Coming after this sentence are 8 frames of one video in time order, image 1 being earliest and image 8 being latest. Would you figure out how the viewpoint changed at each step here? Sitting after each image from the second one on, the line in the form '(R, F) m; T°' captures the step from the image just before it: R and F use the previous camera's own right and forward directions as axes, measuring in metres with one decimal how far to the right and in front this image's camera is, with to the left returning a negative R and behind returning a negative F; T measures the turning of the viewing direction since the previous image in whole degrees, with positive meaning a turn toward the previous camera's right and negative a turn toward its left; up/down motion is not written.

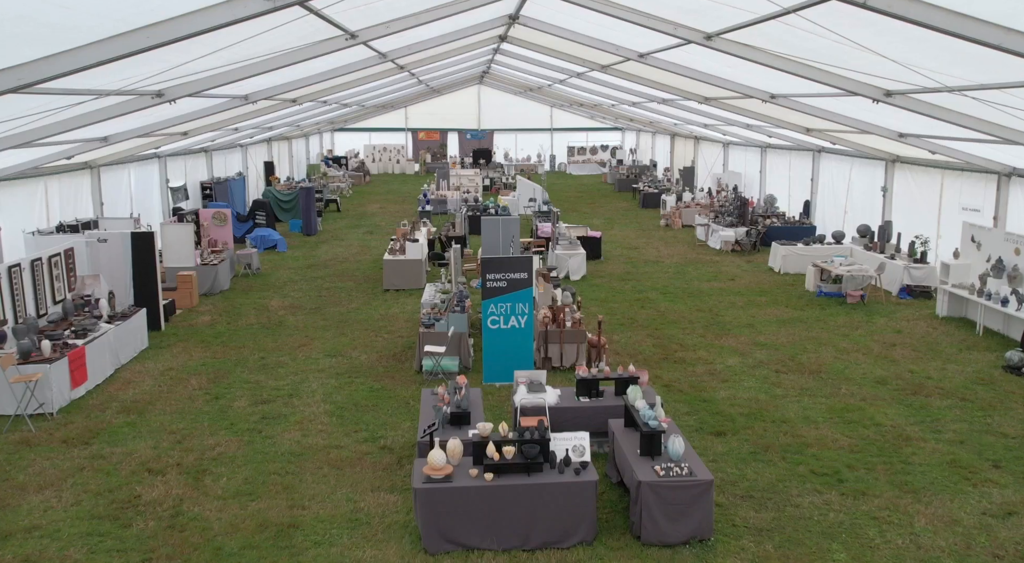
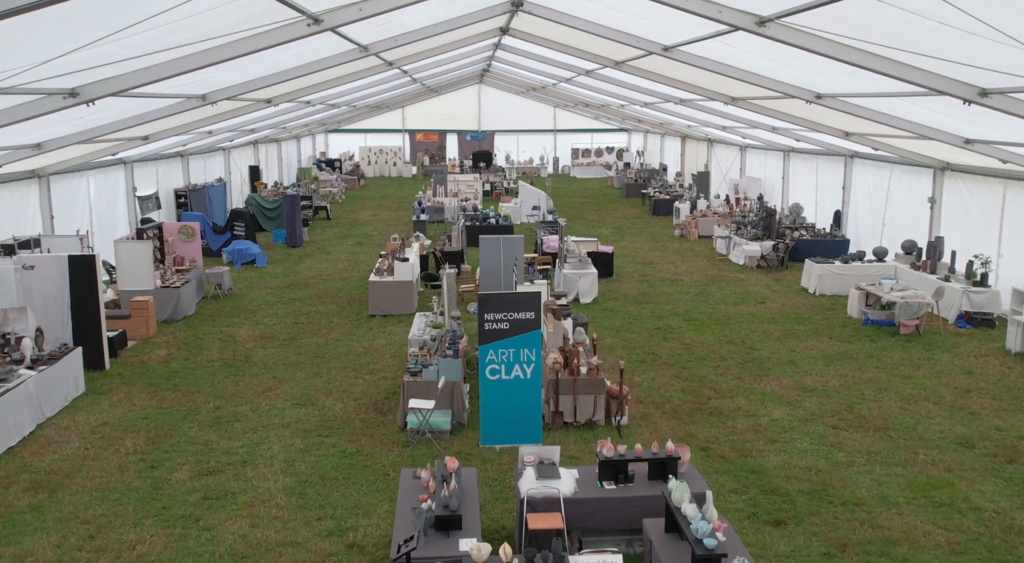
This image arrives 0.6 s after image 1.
(0.0, +1.8) m; 0°
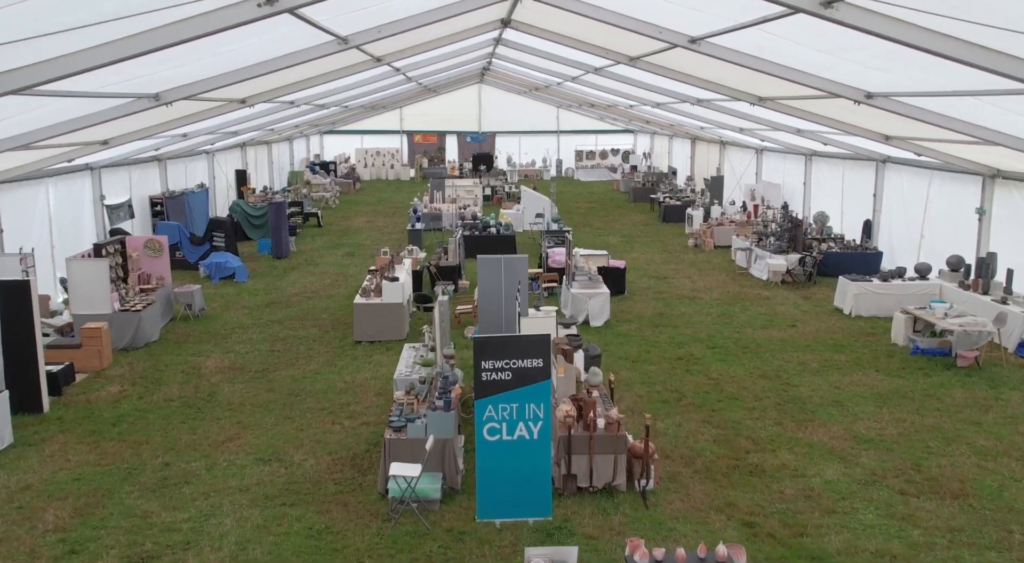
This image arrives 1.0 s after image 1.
(0.0, +1.5) m; 0°
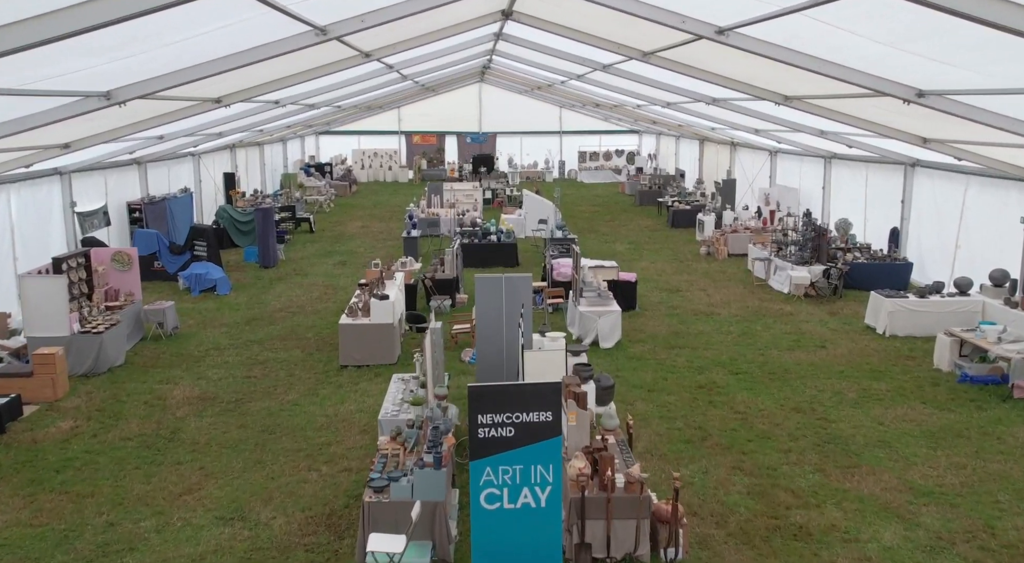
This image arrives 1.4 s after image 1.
(0.0, +1.2) m; 0°
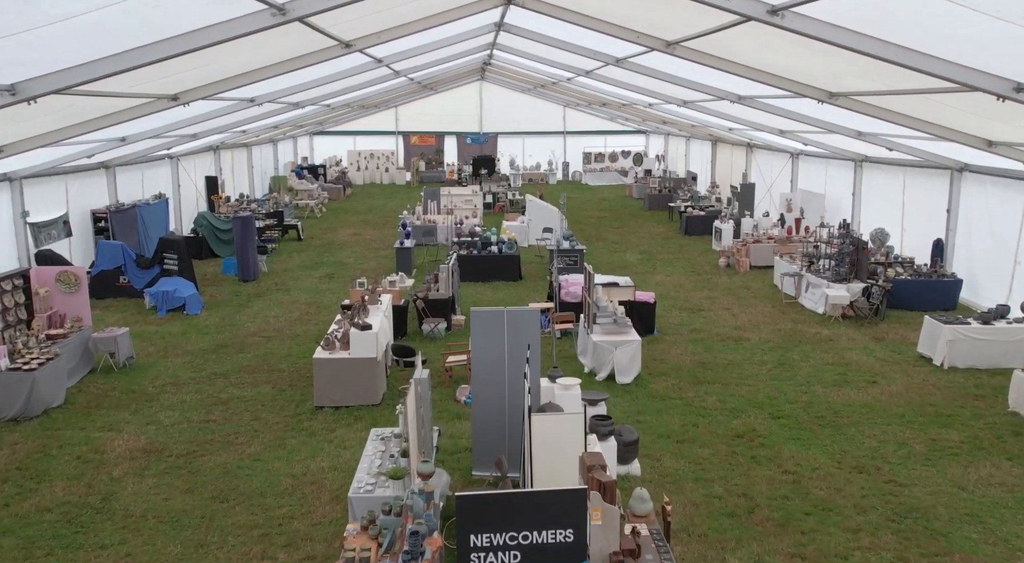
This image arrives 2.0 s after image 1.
(0.0, +1.6) m; 0°
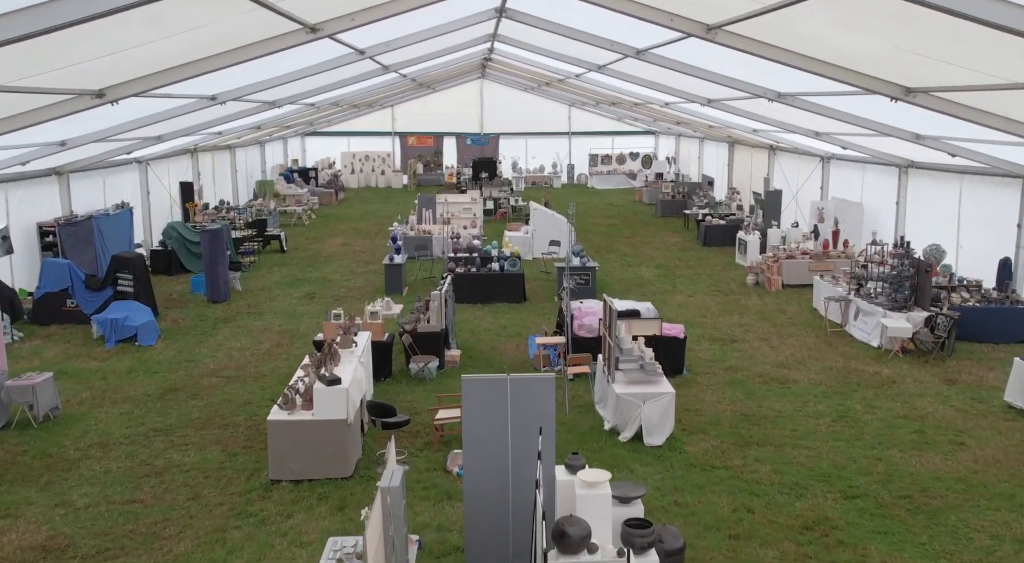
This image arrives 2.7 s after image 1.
(0.0, +1.9) m; 0°
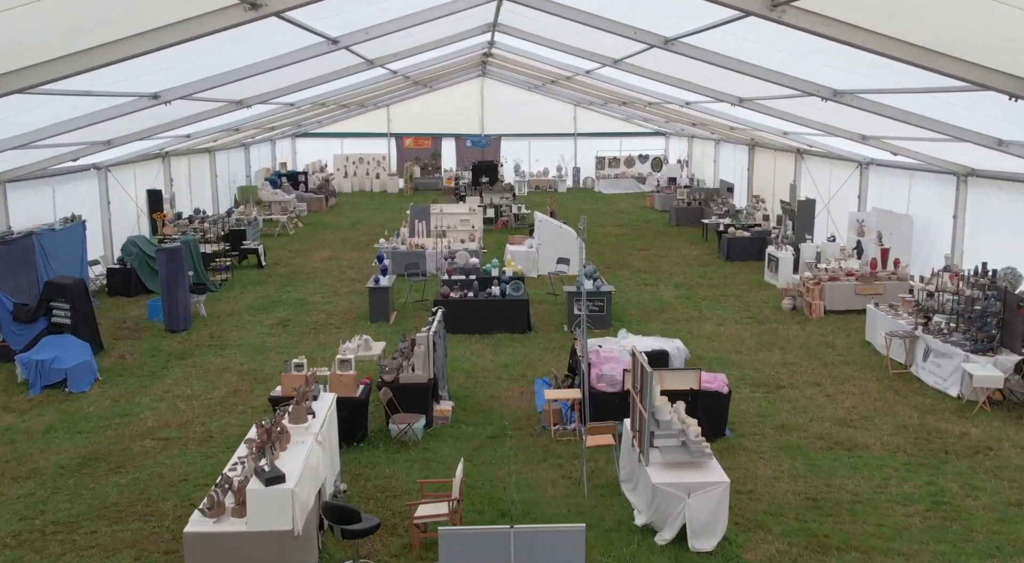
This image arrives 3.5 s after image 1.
(0.0, +2.0) m; 0°
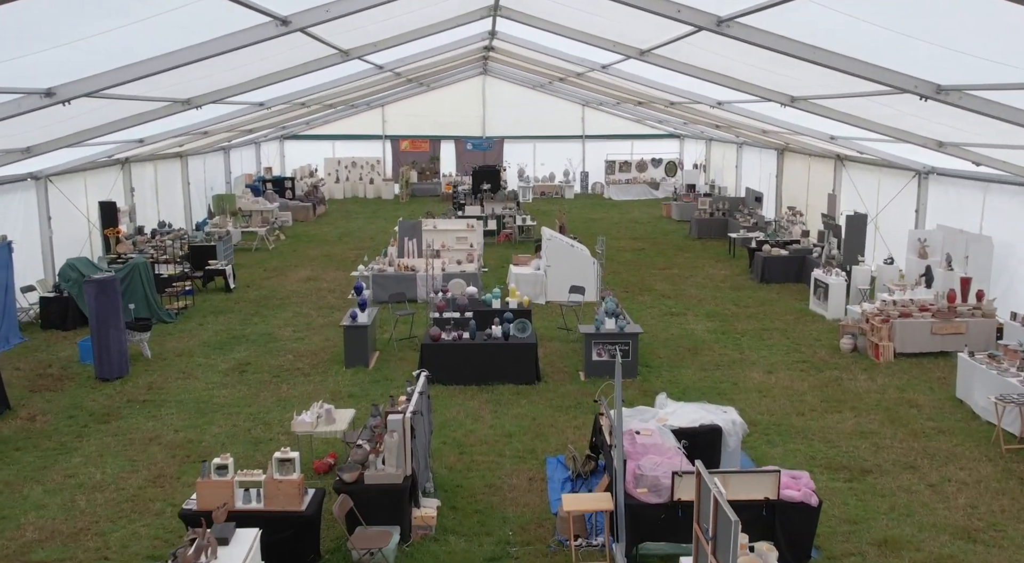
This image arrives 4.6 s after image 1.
(0.0, +2.4) m; 0°
